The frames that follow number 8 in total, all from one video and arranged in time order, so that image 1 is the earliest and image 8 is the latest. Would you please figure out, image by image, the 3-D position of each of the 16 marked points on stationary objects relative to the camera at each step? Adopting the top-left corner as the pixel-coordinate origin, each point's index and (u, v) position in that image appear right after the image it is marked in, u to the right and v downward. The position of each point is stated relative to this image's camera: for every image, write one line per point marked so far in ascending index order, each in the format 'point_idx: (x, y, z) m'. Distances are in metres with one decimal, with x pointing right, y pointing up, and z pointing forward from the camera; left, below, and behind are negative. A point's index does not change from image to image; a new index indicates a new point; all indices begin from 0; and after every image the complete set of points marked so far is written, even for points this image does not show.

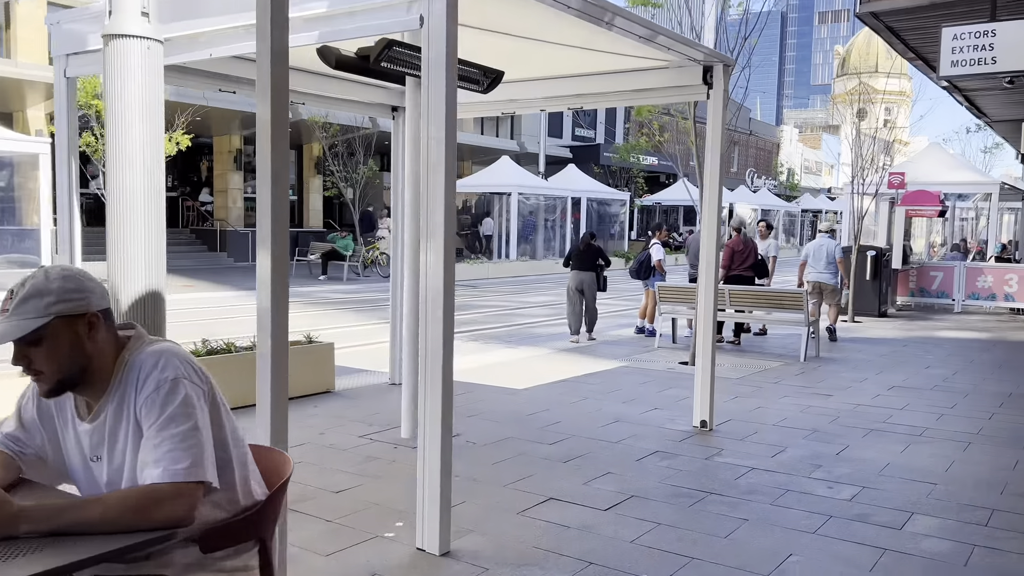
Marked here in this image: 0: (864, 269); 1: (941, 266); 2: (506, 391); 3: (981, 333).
0: (+6.4, +0.4, +14.7) m
1: (+8.5, +0.4, +16.0) m
2: (-0.1, -0.9, +7.2) m
3: (+7.3, -0.7, +12.7) m
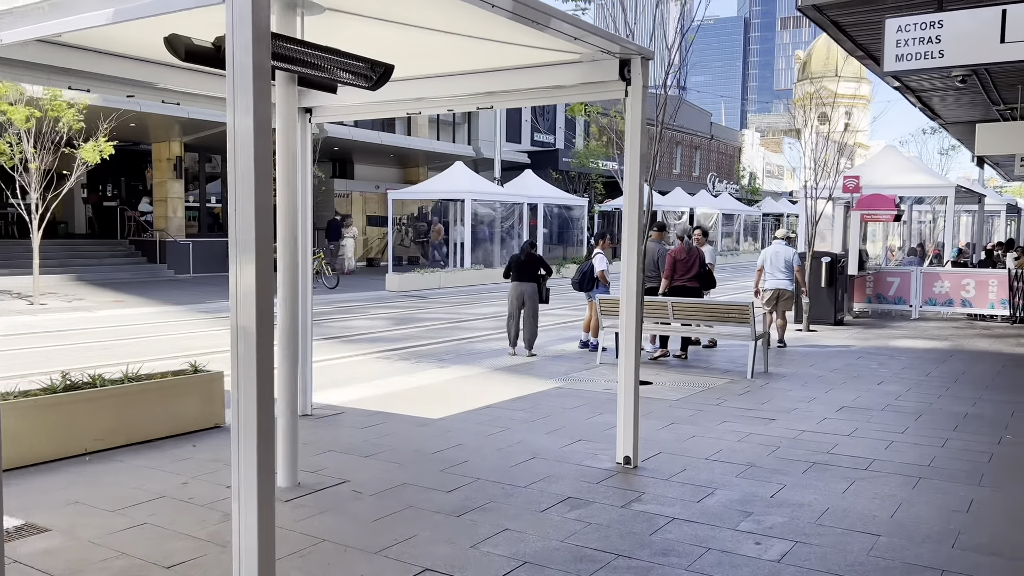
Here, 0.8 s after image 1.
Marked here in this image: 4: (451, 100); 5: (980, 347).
0: (+5.4, +0.2, +14.3) m
1: (+7.4, +0.3, +15.6) m
2: (-0.8, -1.1, +6.5) m
3: (+6.4, -0.8, +12.3) m
4: (-0.5, +1.4, +6.1) m
5: (+6.8, -0.9, +11.7) m
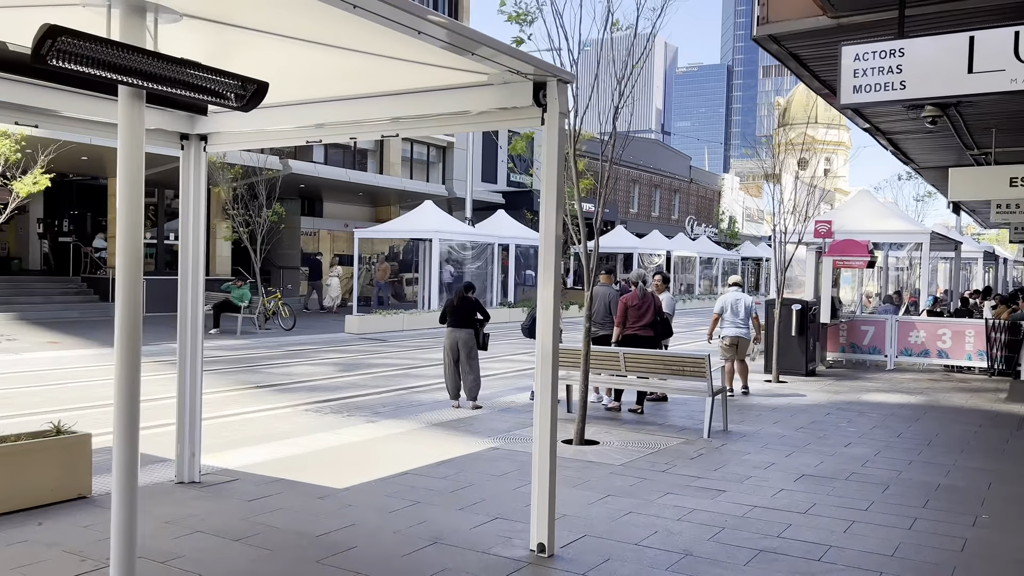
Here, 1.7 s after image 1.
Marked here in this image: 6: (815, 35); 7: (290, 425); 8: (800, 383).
0: (+4.7, -0.6, +13.6) m
1: (+6.6, -0.6, +15.0) m
2: (-1.4, -1.4, +5.7) m
3: (+5.7, -1.5, +11.6) m
4: (-1.1, +1.1, +5.4) m
5: (+6.1, -1.6, +11.1) m
6: (+2.6, +2.2, +6.9) m
7: (-2.3, -1.4, +8.5) m
8: (+4.6, -1.5, +12.9) m
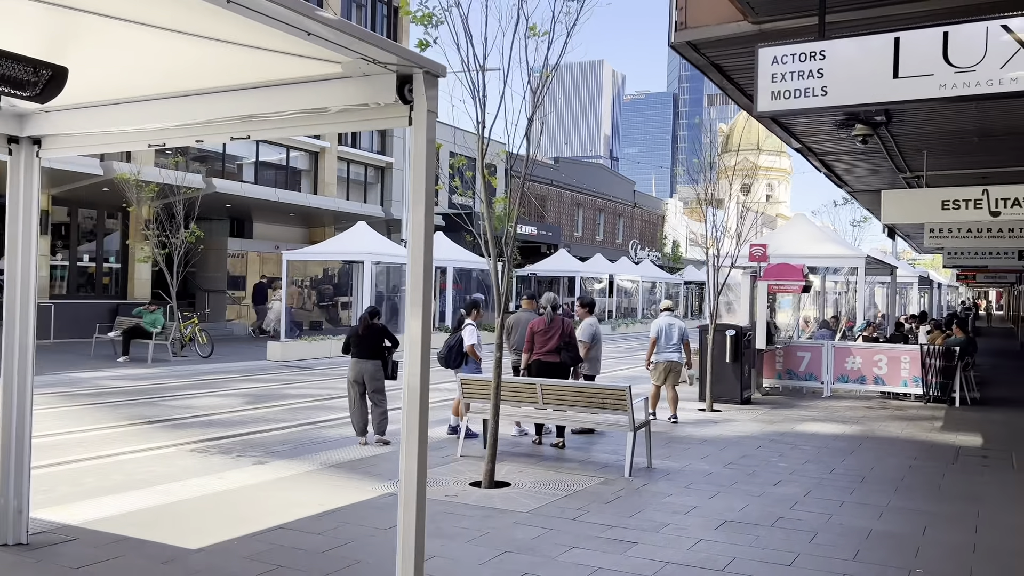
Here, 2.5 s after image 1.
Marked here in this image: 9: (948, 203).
0: (+3.4, -1.0, +13.2) m
1: (+5.3, -1.0, +14.6) m
2: (-2.1, -1.6, +4.9) m
3: (+4.6, -1.9, +11.2) m
4: (-1.8, +0.9, +4.6) m
5: (+5.0, -1.9, +10.7) m
6: (+1.8, +2.0, +6.5) m
7: (-3.2, -1.7, +7.6) m
8: (+3.4, -1.9, +12.4) m
9: (+5.8, +1.1, +10.8) m
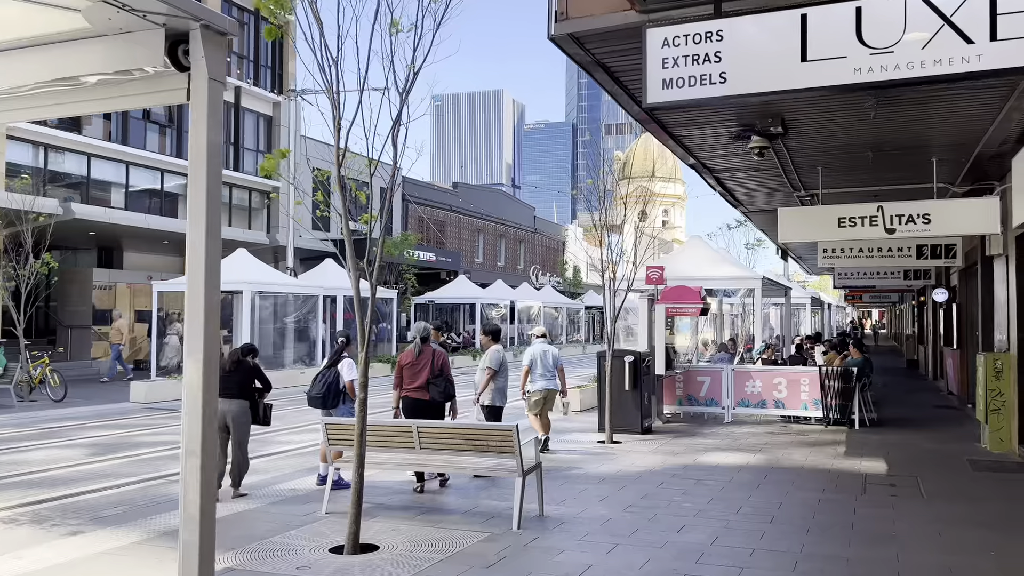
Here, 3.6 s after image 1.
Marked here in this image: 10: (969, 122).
0: (+1.7, -1.4, +12.5) m
1: (+3.4, -1.4, +14.2) m
2: (-2.8, -1.8, +3.6) m
3: (+3.1, -2.2, +10.6) m
4: (-2.5, +0.8, +3.5) m
5: (+3.6, -2.2, +10.2) m
6: (+0.8, +1.8, +5.7) m
7: (-4.3, -2.0, +6.2) m
8: (+1.8, -2.2, +11.7) m
9: (+4.3, +0.9, +10.4) m
10: (+4.8, +1.7, +8.5) m
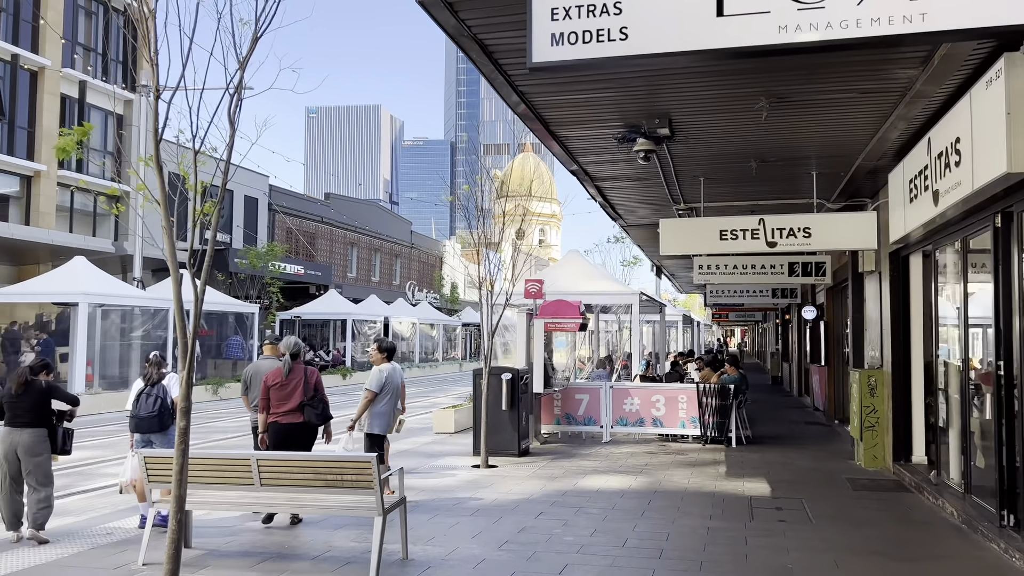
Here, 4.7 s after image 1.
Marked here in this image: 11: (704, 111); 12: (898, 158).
0: (-0.2, -1.6, +11.7) m
1: (+1.3, -1.7, +13.6) m
2: (-3.3, -1.7, +2.2) m
3: (+1.5, -2.4, +10.1) m
4: (-3.0, +0.8, +2.2) m
5: (+2.0, -2.3, +9.7) m
6: (0.0, +1.7, +5.0) m
7: (-5.2, -2.0, +4.6) m
8: (0.0, -2.4, +10.9) m
9: (+2.7, +0.7, +10.1) m
10: (+3.5, +1.6, +8.3) m
11: (+1.8, +1.6, +7.4) m
12: (+4.4, +1.5, +9.3) m
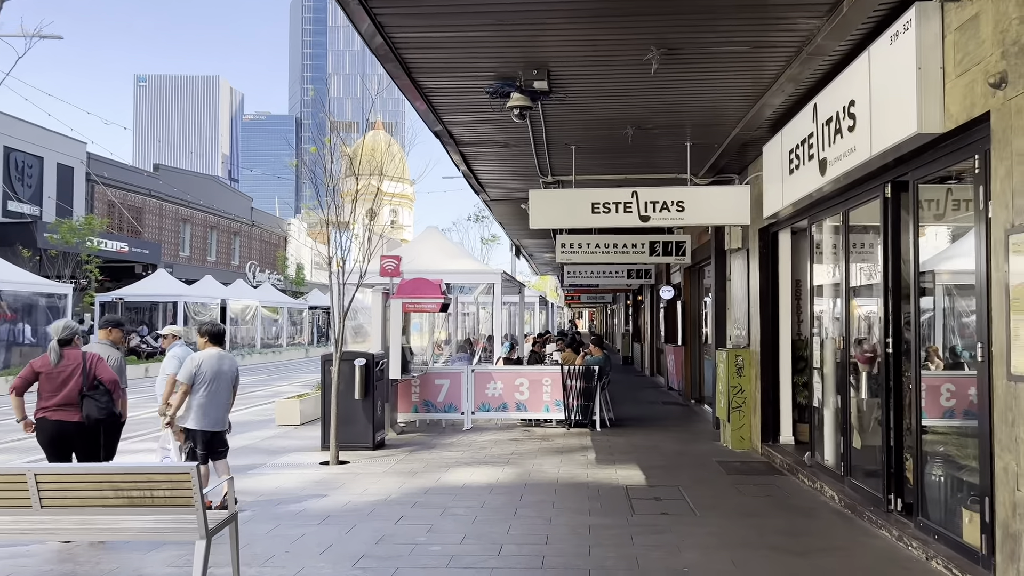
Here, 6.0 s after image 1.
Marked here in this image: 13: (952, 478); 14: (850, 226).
0: (-2.1, -1.3, +10.6) m
1: (-1.0, -1.3, +12.7) m
2: (-3.5, -1.6, +0.7) m
3: (-0.2, -2.1, +9.3) m
4: (-3.1, +0.9, +0.7) m
5: (+0.4, -2.1, +9.0) m
6: (-0.7, +1.9, +3.9) m
7: (-5.7, -1.8, +2.7) m
8: (-1.8, -2.1, +9.8) m
9: (+1.0, +1.0, +9.5) m
10: (+2.1, +1.8, +7.8) m
11: (+0.6, +1.8, +6.6) m
12: (+2.9, +1.7, +8.9) m
13: (+2.9, -1.3, +5.4) m
14: (+3.1, +0.6, +7.5) m
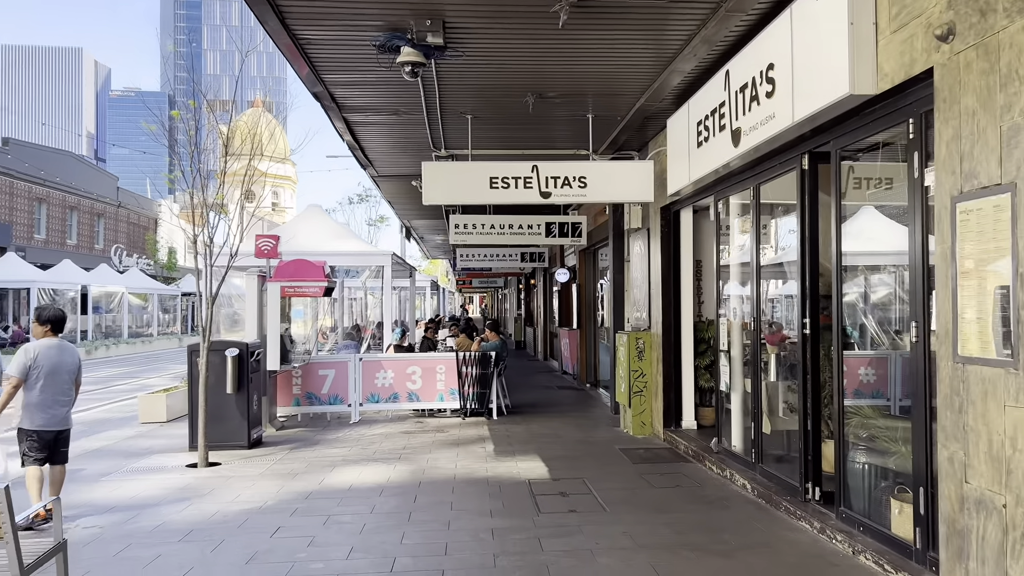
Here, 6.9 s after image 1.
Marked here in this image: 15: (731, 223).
0: (-3.4, -1.0, +9.5) m
1: (-2.6, -1.1, +11.8) m
2: (-3.4, -1.6, -0.5) m
3: (-1.3, -1.9, +8.5) m
4: (-3.1, +0.9, -0.4) m
5: (-0.7, -1.9, +8.3) m
6: (-1.1, +2.0, +3.1) m
7: (-5.9, -1.8, +1.2) m
8: (-3.0, -1.9, +8.8) m
9: (-0.2, +1.2, +8.8) m
10: (+1.2, +2.0, +7.3) m
11: (-0.2, +2.0, +5.9) m
12: (+1.8, +2.0, +8.5) m
13: (+2.3, -1.1, +5.1) m
14: (+2.2, +0.8, +7.1) m
15: (+2.2, +0.6, +8.0) m
